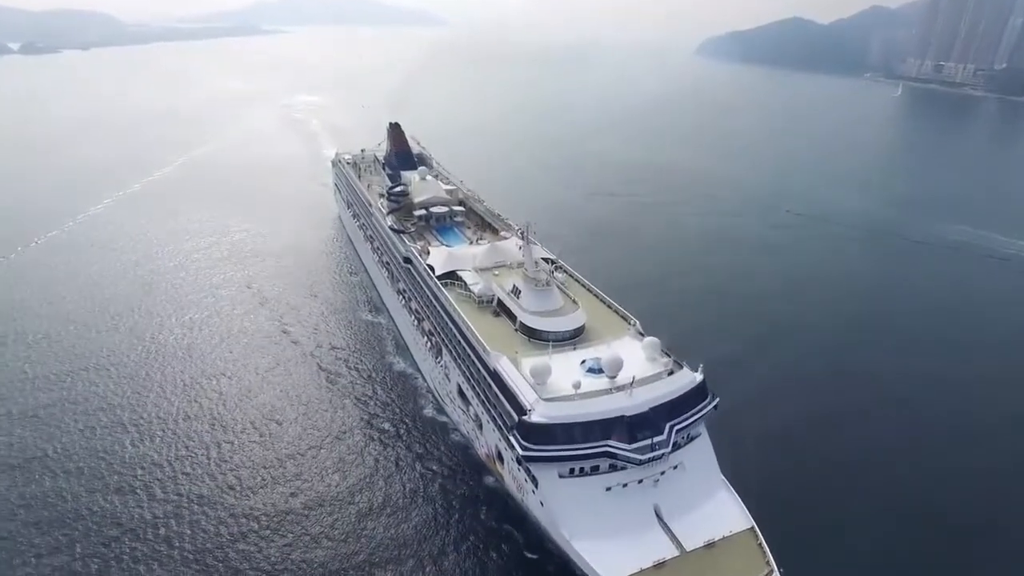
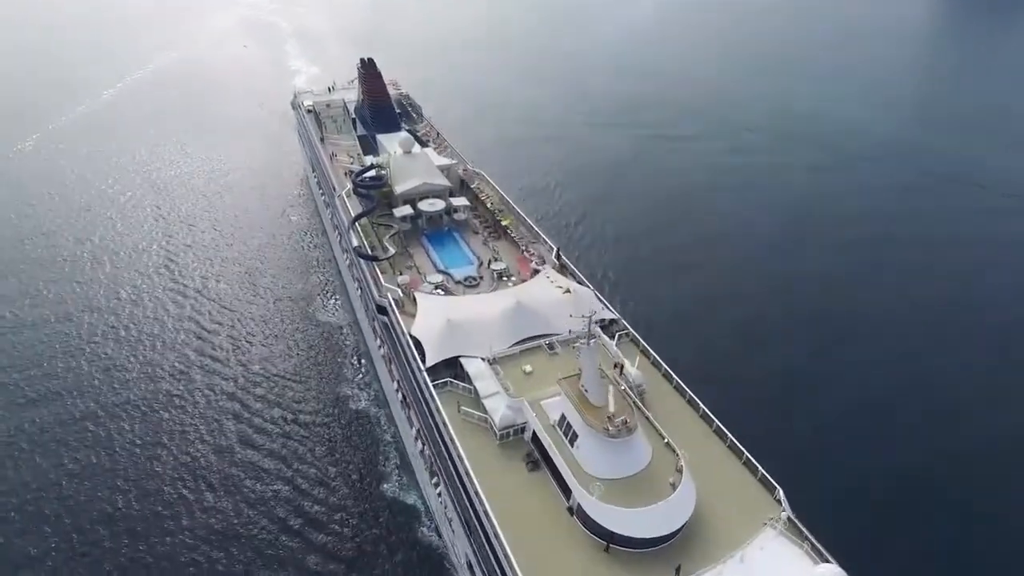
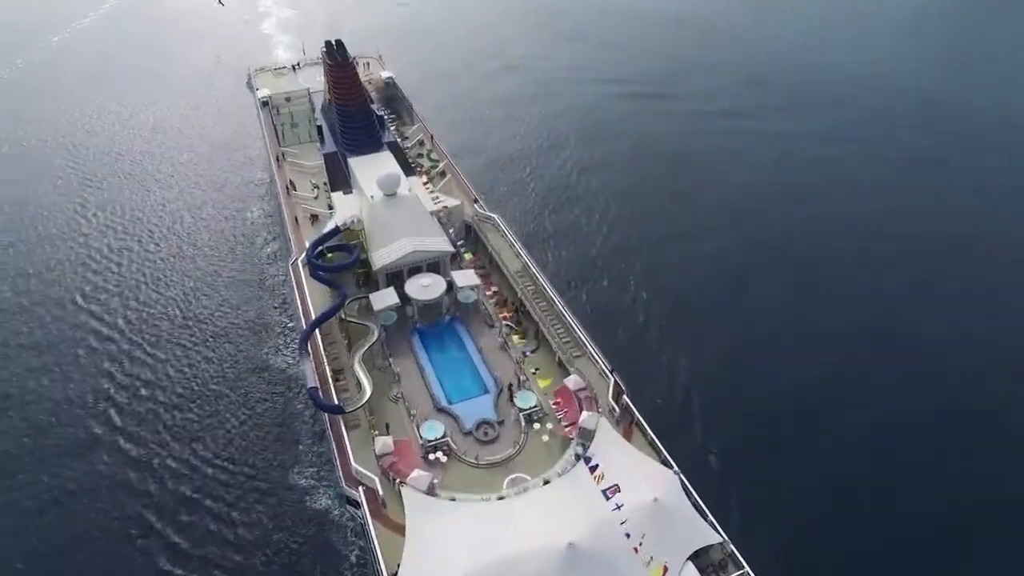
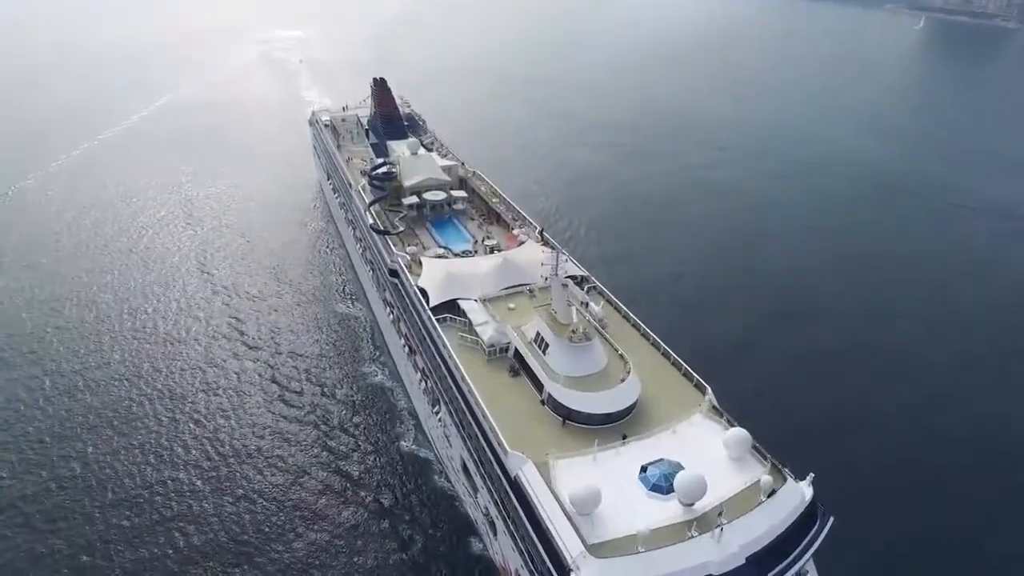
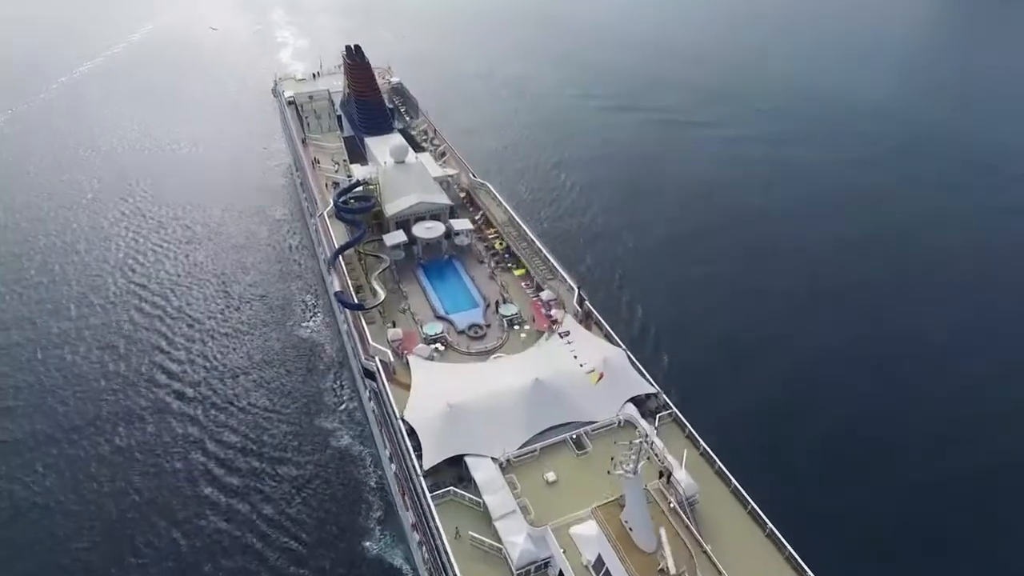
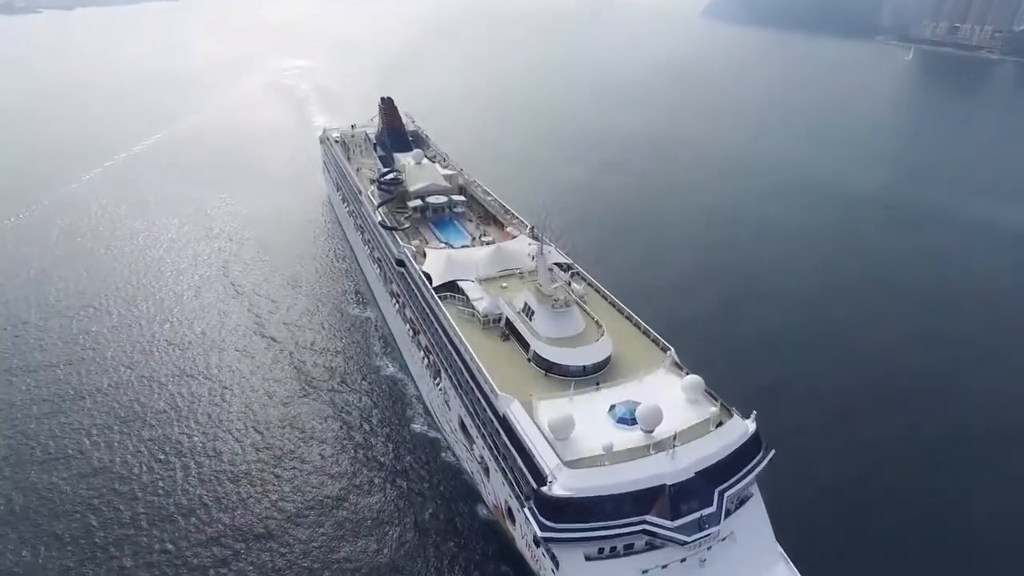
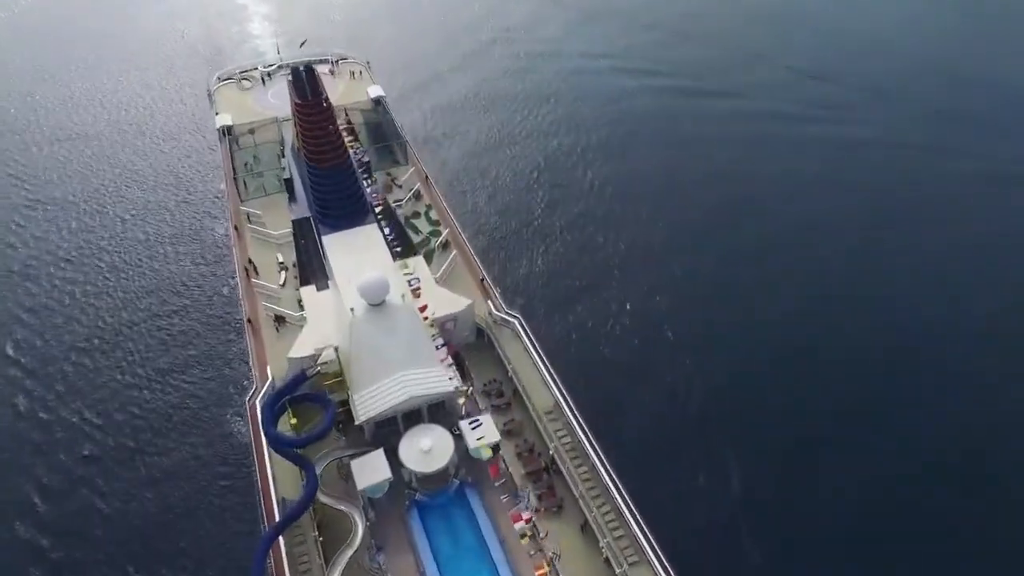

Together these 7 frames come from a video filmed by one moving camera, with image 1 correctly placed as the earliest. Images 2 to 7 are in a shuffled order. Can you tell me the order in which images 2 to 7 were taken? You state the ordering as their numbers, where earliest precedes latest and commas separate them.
6, 4, 2, 5, 3, 7
